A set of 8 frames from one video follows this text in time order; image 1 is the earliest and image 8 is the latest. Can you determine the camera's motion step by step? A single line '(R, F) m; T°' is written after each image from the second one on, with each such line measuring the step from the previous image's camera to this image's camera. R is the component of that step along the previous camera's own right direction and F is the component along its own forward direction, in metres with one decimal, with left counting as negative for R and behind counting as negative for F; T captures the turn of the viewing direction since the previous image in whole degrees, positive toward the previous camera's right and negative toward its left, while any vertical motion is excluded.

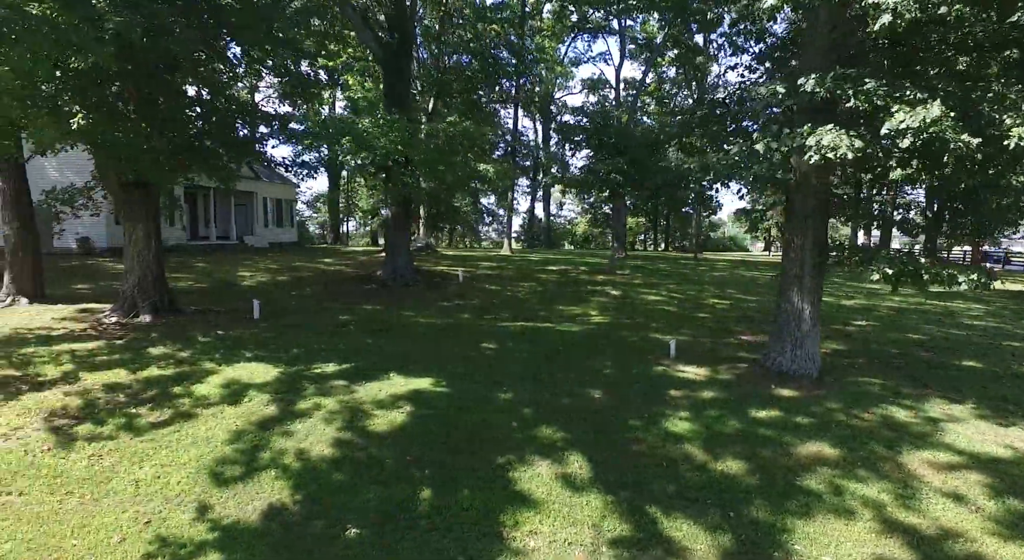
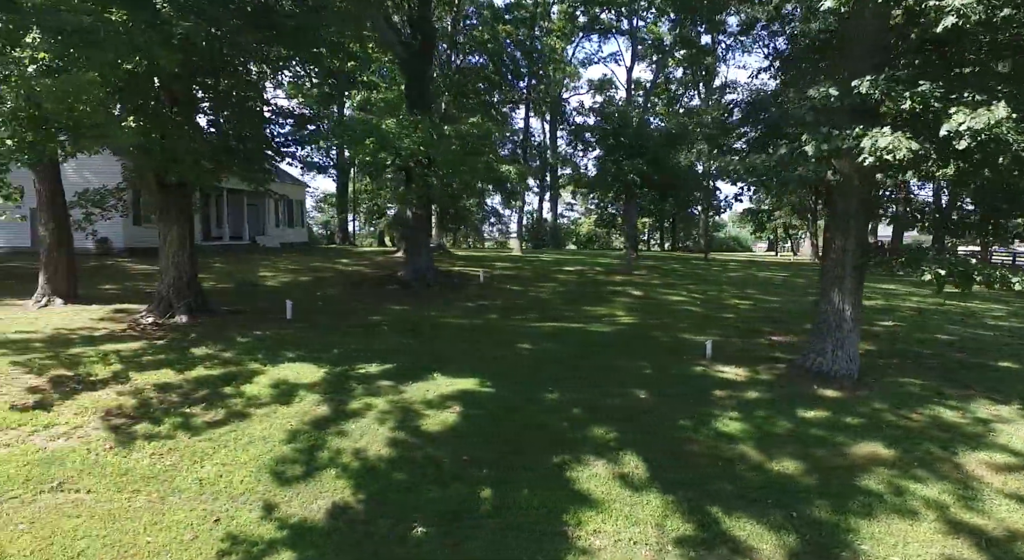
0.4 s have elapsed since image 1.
(-0.5, -0.1) m; 0°
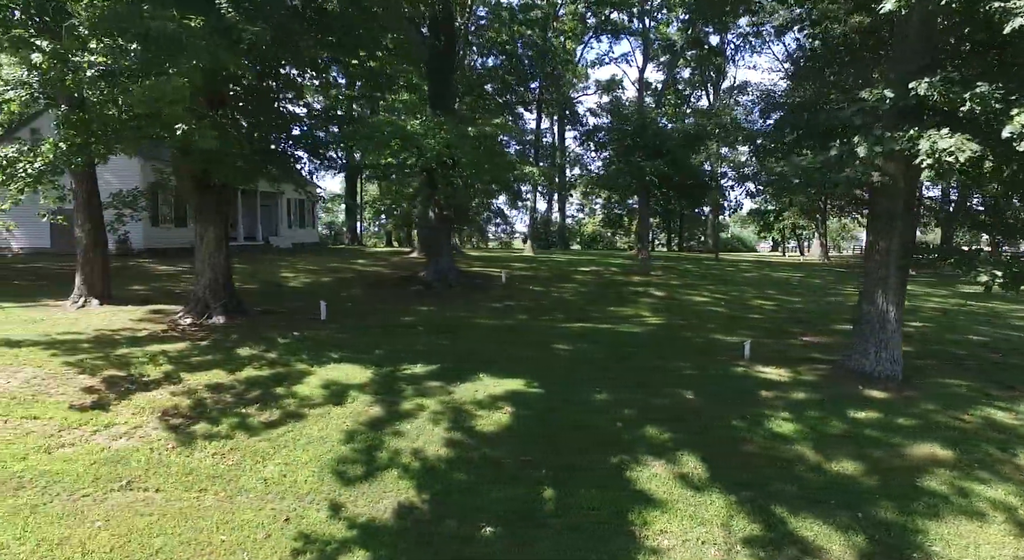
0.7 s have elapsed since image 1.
(-0.5, -0.1) m; 0°
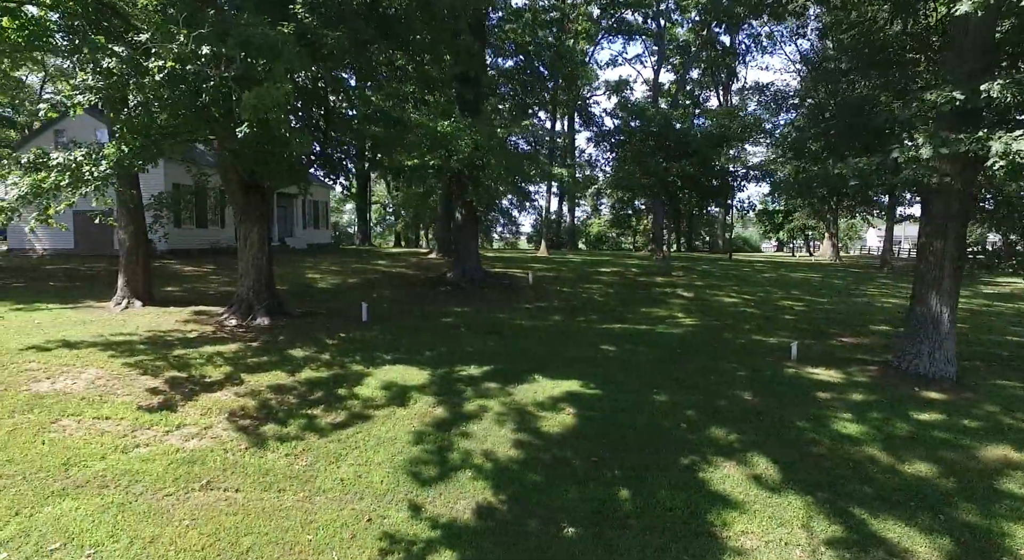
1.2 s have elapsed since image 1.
(-0.6, -0.1) m; 0°
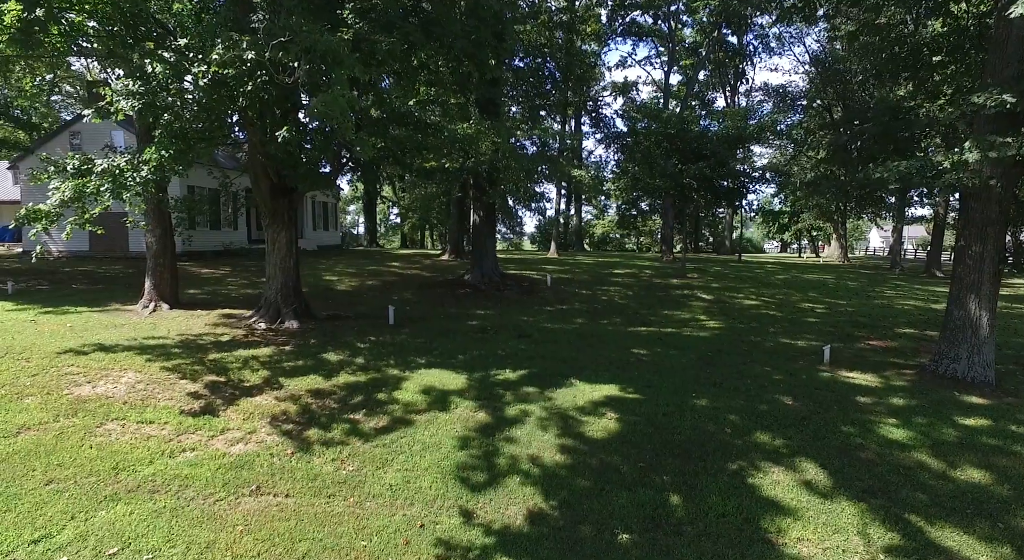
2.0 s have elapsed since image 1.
(-0.4, 0.0) m; 0°
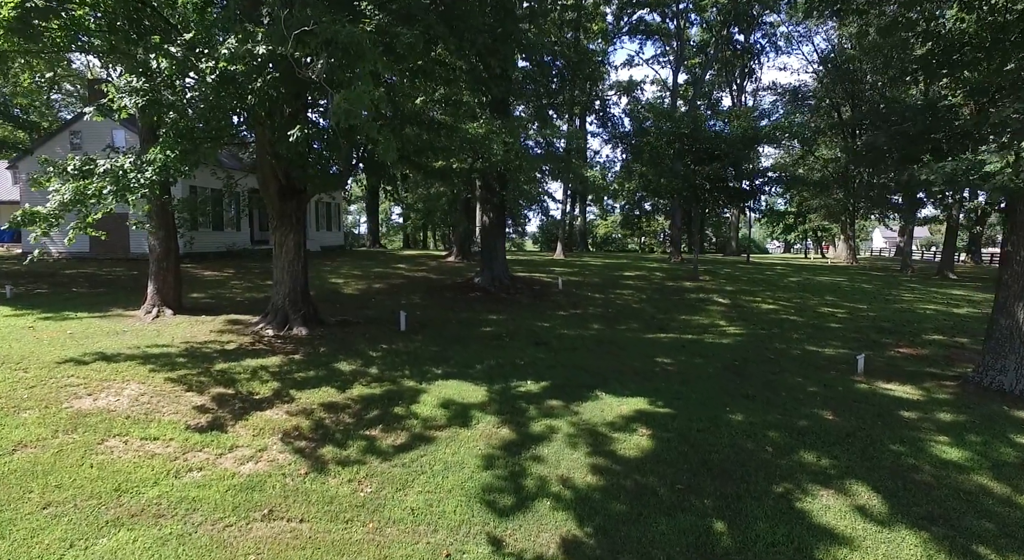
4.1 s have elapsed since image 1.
(-0.2, +0.3) m; 0°
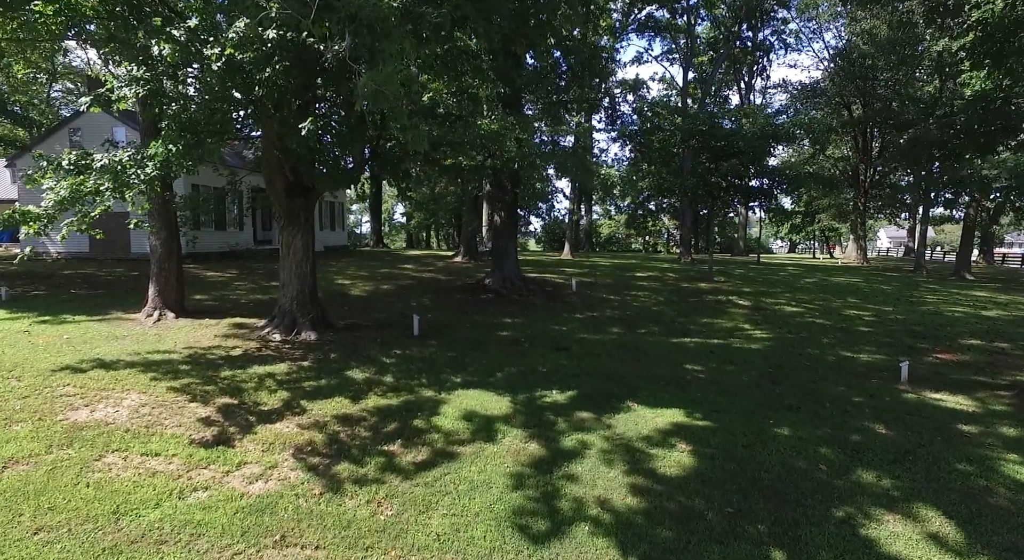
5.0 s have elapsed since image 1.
(-0.2, +0.4) m; 0°
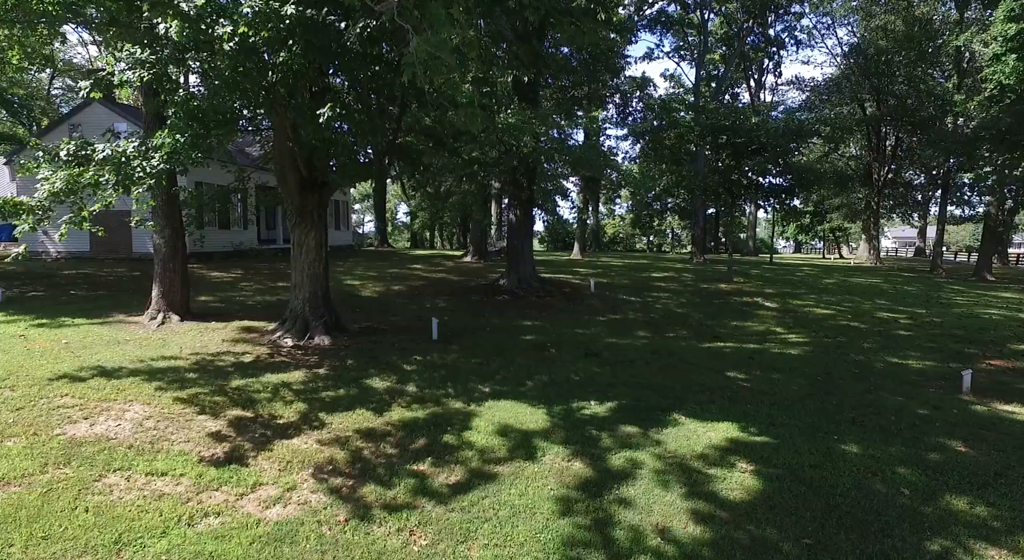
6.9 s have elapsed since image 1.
(-0.3, +0.5) m; 0°
